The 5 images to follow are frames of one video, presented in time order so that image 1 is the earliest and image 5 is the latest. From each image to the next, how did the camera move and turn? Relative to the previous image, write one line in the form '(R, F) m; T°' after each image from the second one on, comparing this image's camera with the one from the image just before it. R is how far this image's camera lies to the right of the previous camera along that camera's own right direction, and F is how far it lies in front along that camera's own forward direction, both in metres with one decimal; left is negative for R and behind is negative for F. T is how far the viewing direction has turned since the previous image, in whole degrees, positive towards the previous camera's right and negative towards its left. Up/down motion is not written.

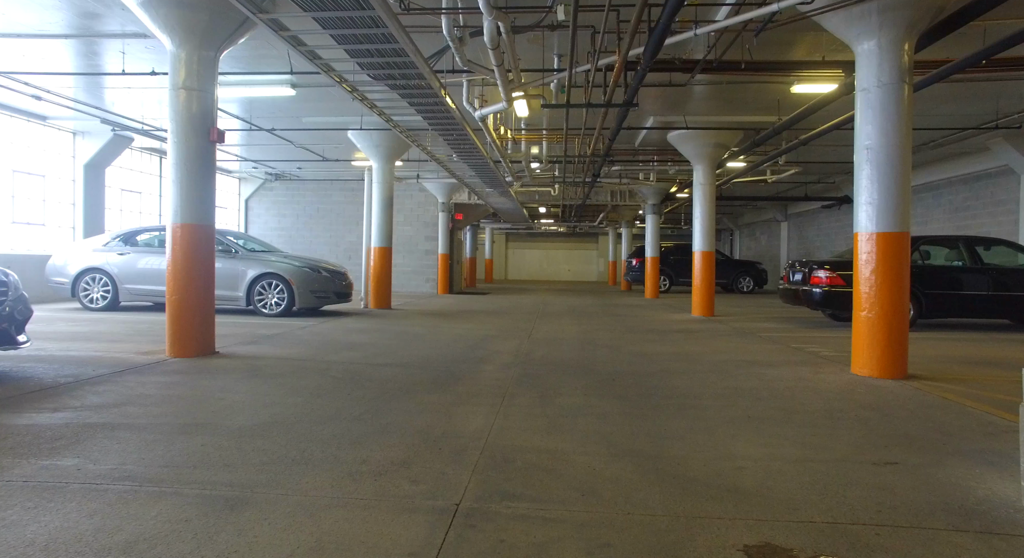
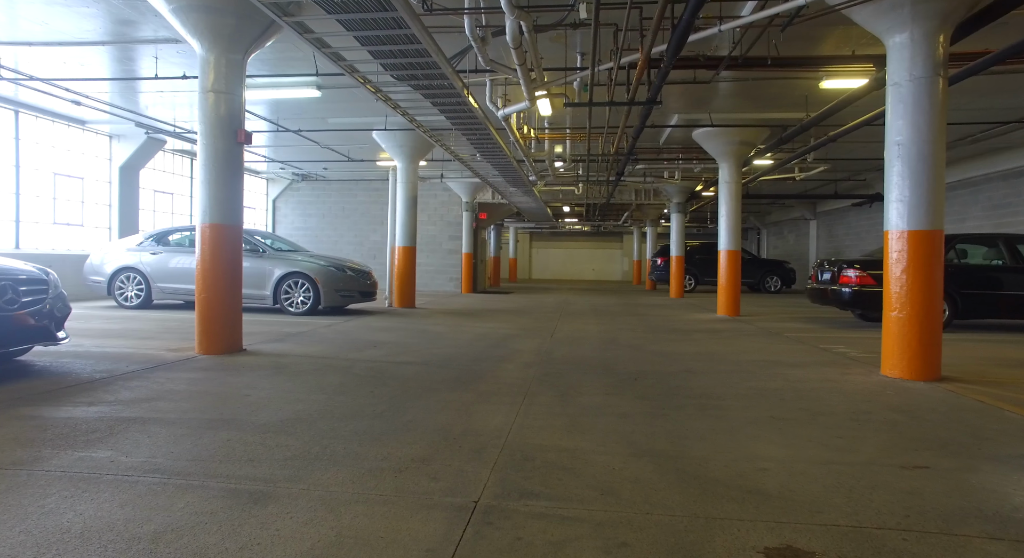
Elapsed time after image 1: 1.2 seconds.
(0.0, 0.0) m; -2°
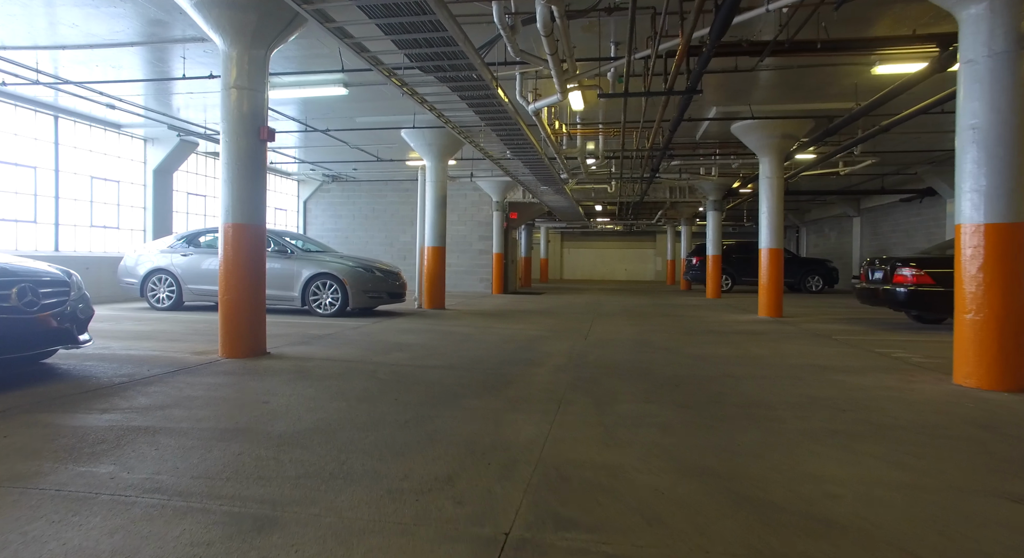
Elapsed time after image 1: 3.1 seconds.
(0.0, +0.3) m; -3°
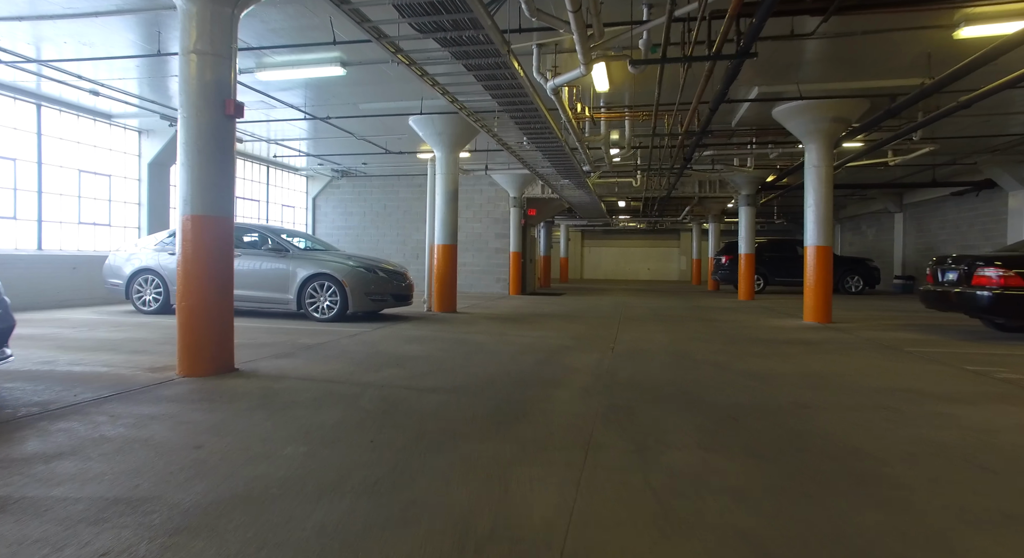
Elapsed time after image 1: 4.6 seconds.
(0.0, +1.1) m; -2°
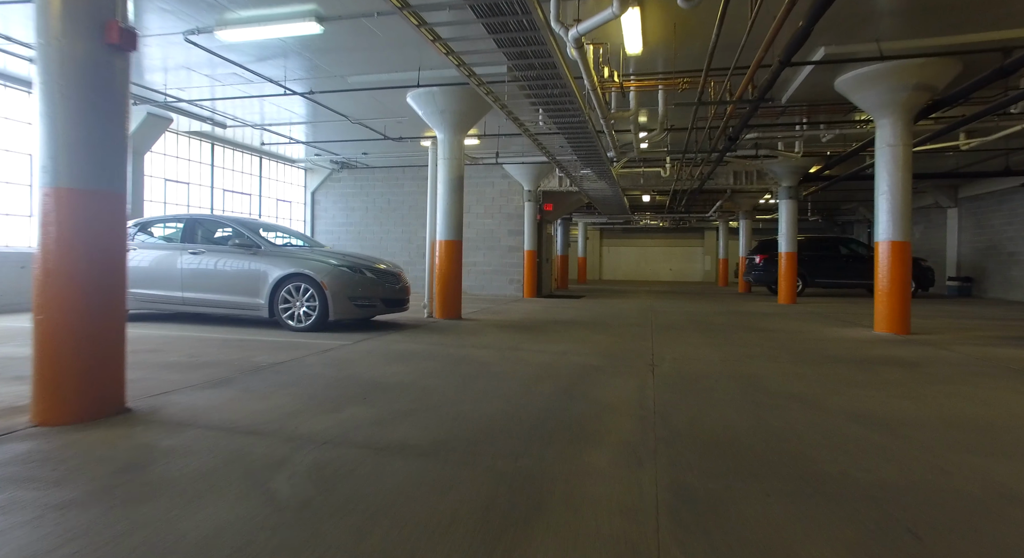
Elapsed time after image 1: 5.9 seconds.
(0.0, +1.7) m; -2°
